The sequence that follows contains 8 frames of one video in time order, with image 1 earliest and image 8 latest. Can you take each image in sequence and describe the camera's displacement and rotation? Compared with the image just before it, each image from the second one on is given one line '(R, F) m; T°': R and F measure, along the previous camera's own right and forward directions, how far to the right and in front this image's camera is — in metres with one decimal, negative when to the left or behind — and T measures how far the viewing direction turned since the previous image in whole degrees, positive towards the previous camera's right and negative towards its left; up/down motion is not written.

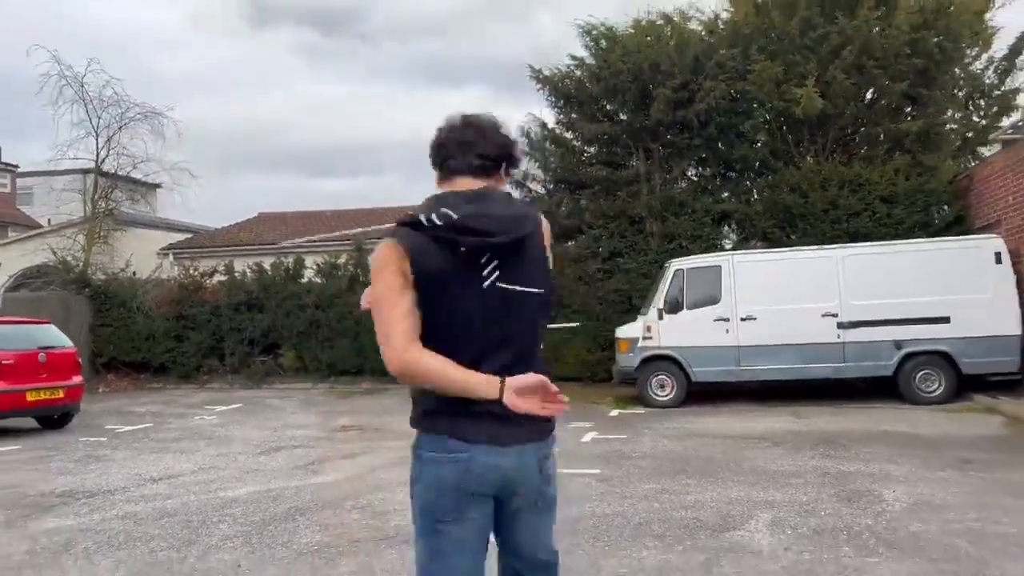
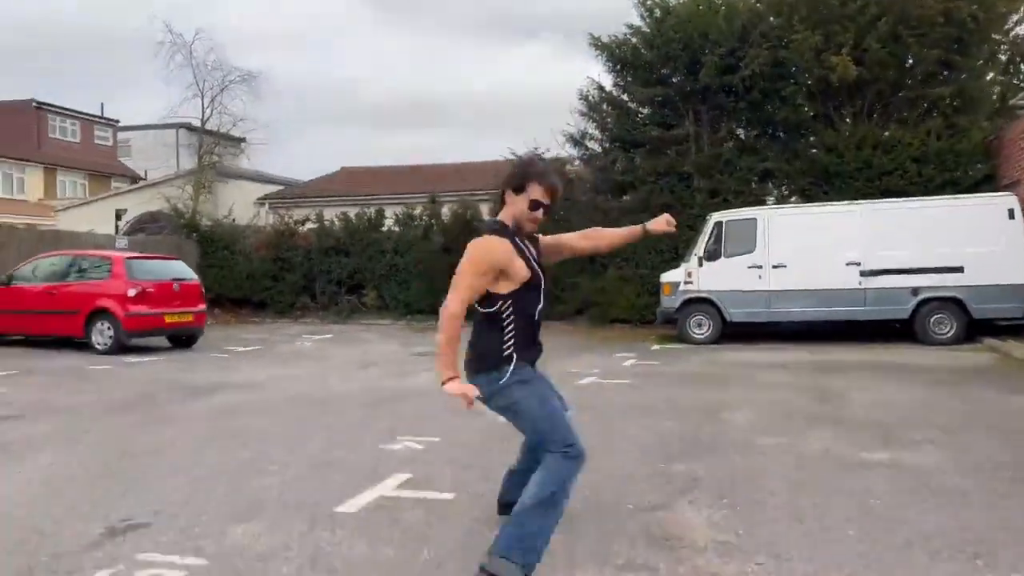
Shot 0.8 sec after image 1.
(+0.2, -1.8) m; -5°
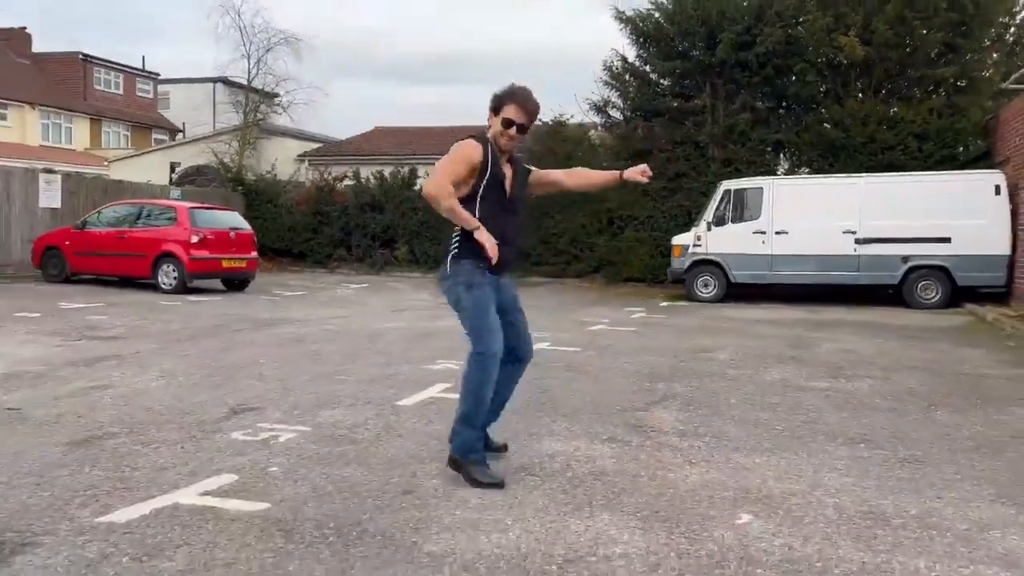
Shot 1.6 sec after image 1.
(0.0, -1.4) m; -1°
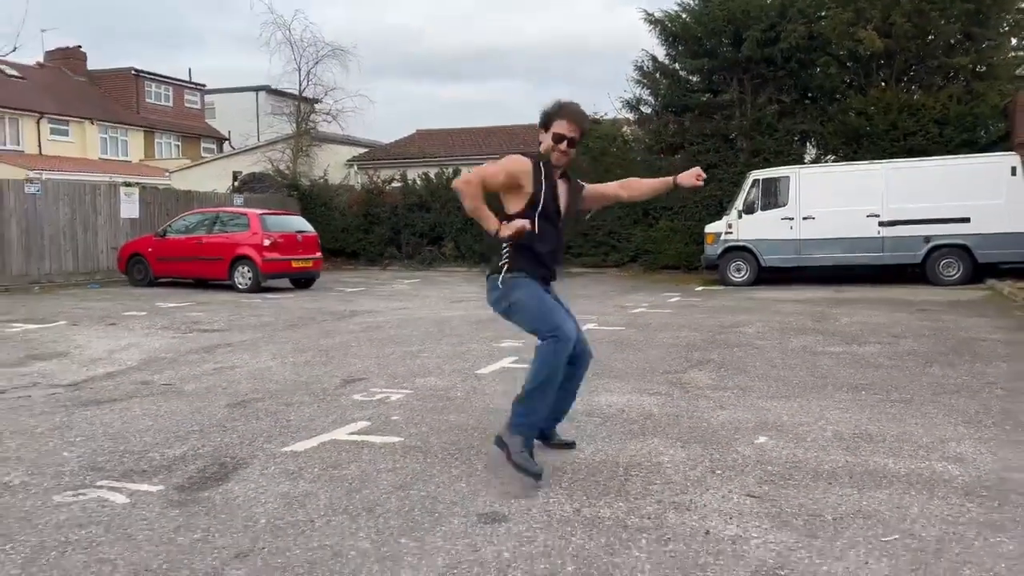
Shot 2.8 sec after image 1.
(-0.2, -1.2) m; -2°
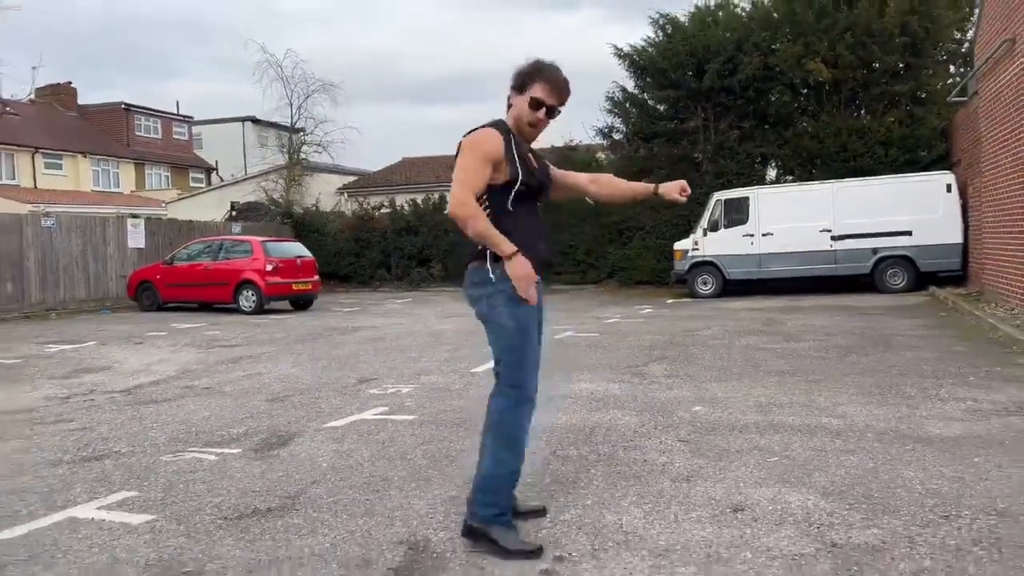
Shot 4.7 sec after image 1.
(0.0, -1.3) m; +1°
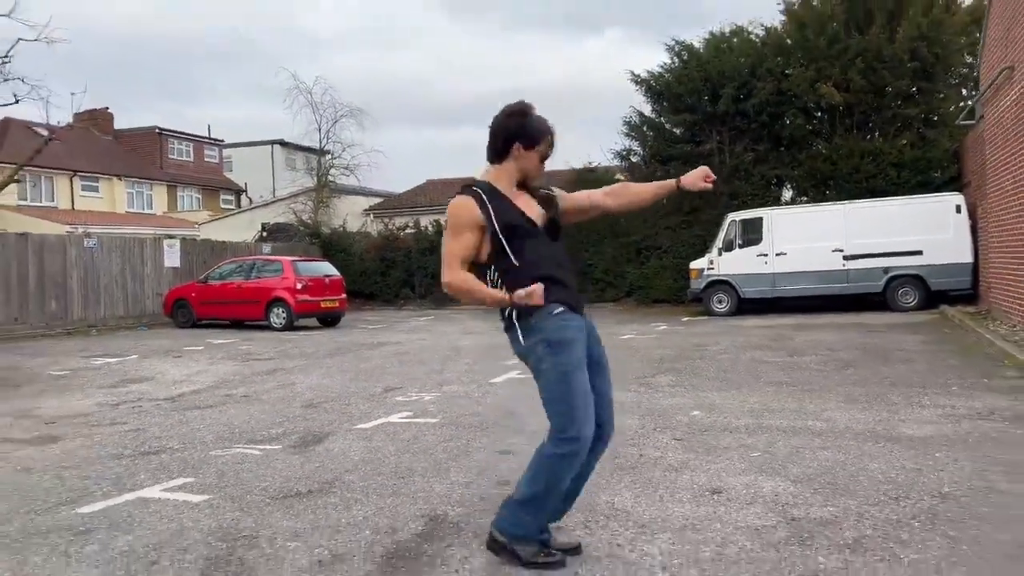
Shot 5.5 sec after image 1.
(+0.1, -0.6) m; -2°
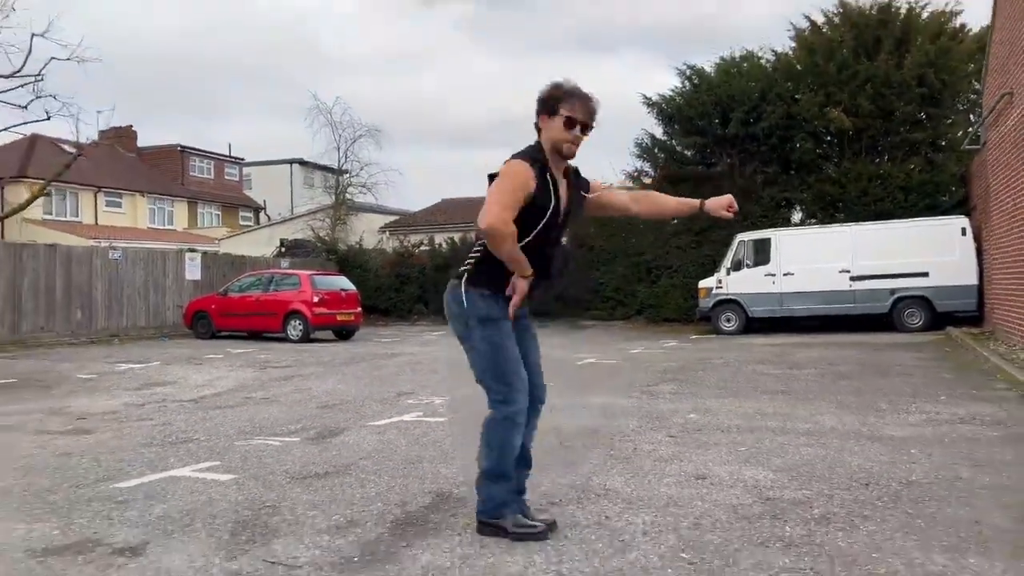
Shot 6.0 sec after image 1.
(+0.1, -0.4) m; -1°
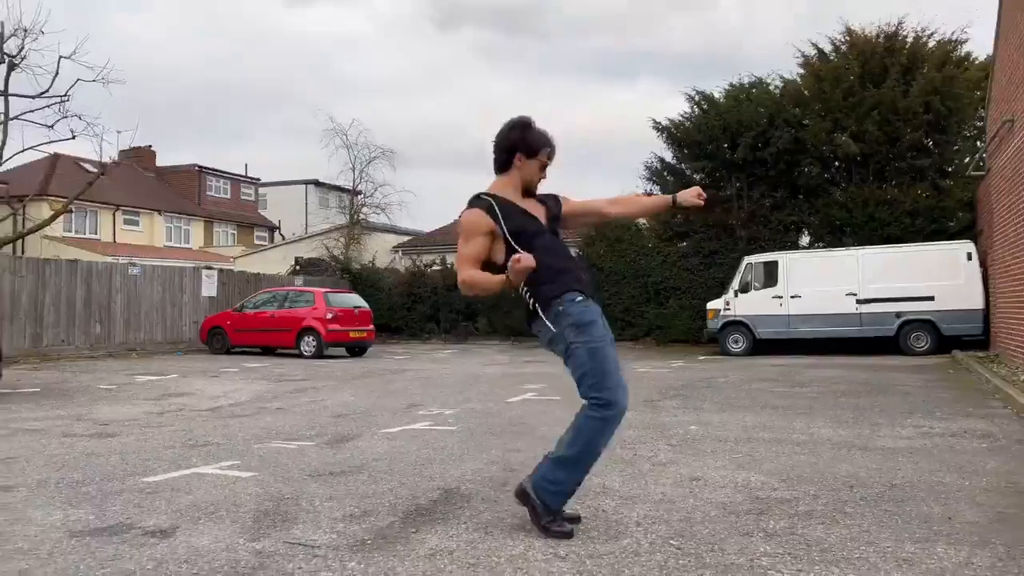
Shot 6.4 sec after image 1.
(0.0, -0.3) m; -1°
